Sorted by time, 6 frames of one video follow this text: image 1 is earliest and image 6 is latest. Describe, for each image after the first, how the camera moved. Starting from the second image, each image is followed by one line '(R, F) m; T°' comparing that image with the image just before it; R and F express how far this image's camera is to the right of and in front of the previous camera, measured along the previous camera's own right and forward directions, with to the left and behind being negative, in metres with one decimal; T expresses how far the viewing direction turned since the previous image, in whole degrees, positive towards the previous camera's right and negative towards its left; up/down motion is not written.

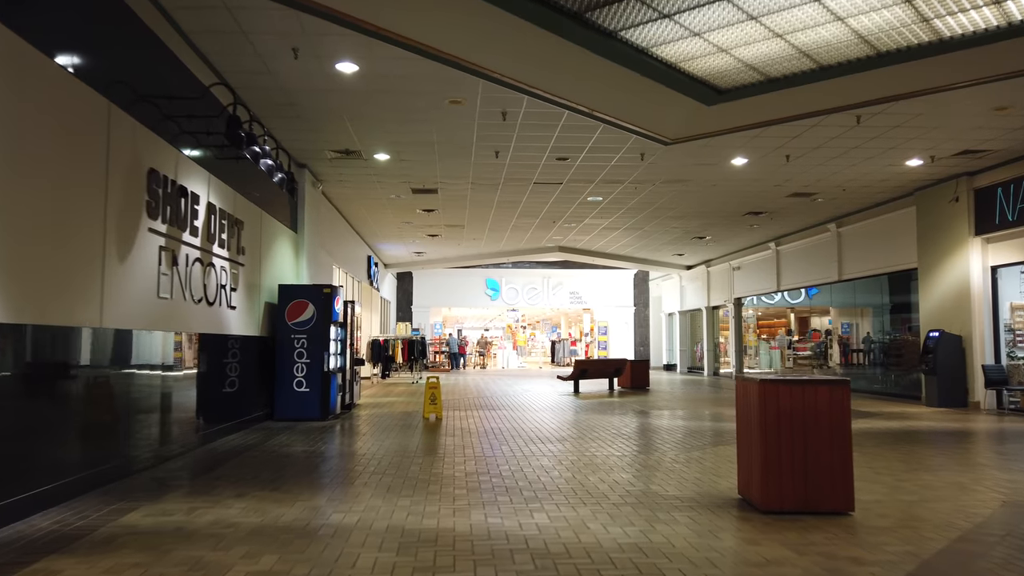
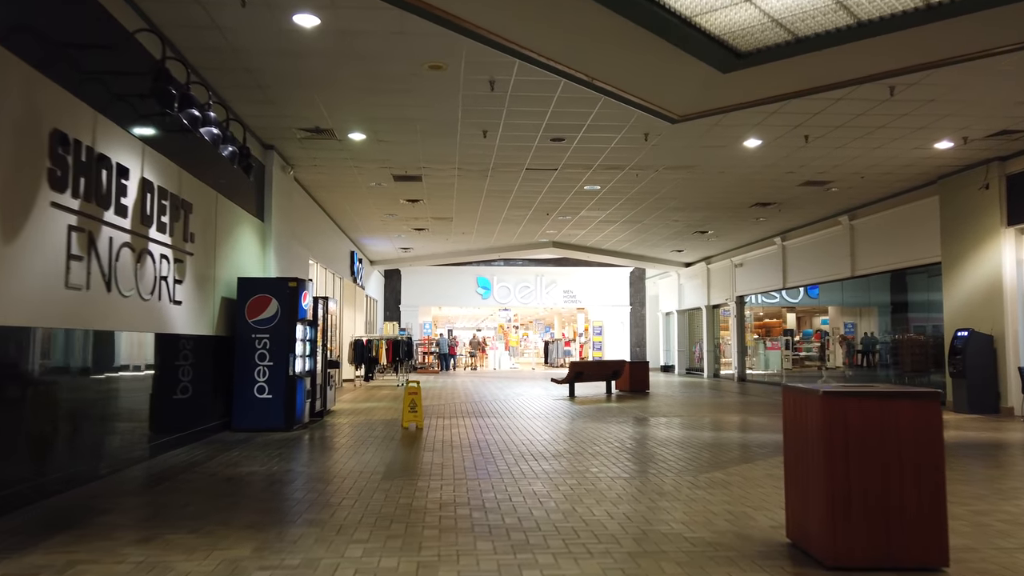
(0.0, +1.1) m; +1°
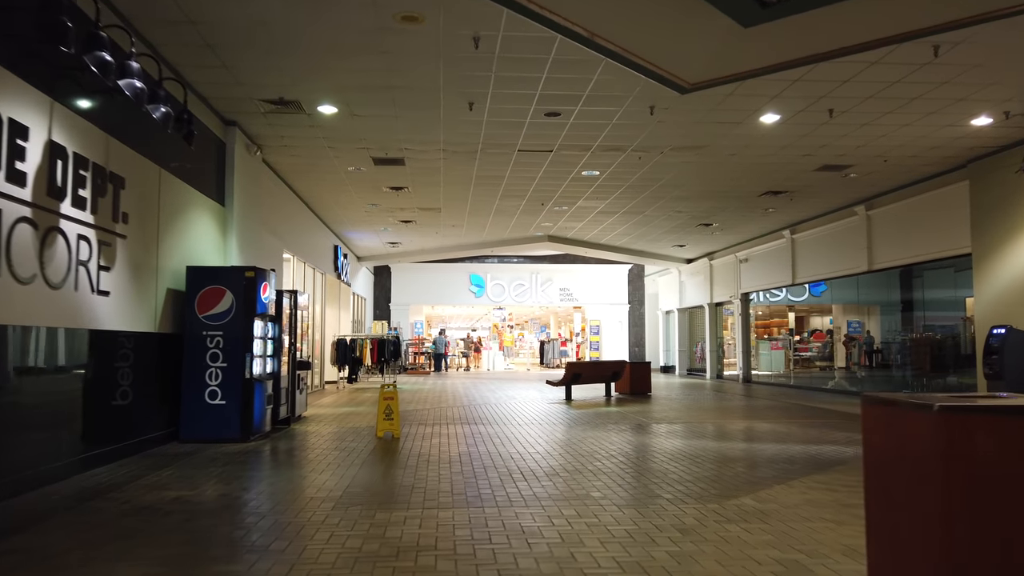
(+0.1, +1.0) m; 0°
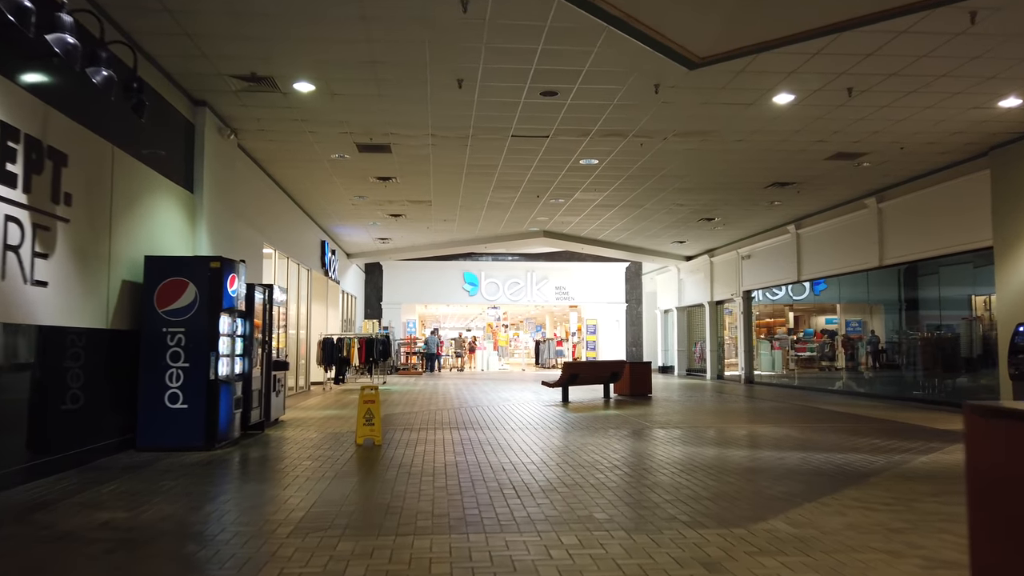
(0.0, +0.7) m; 0°
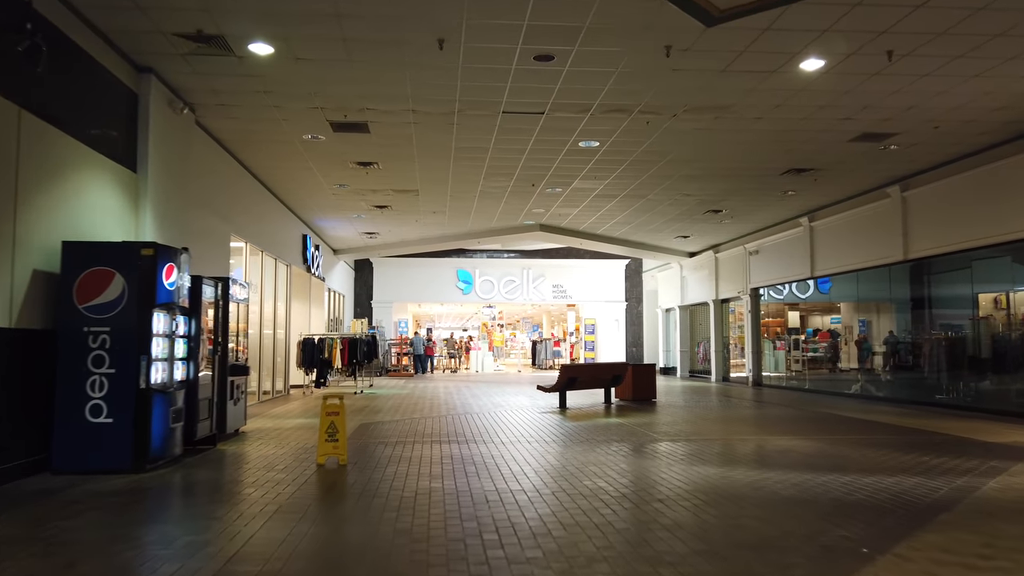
(+0.1, +1.1) m; 0°
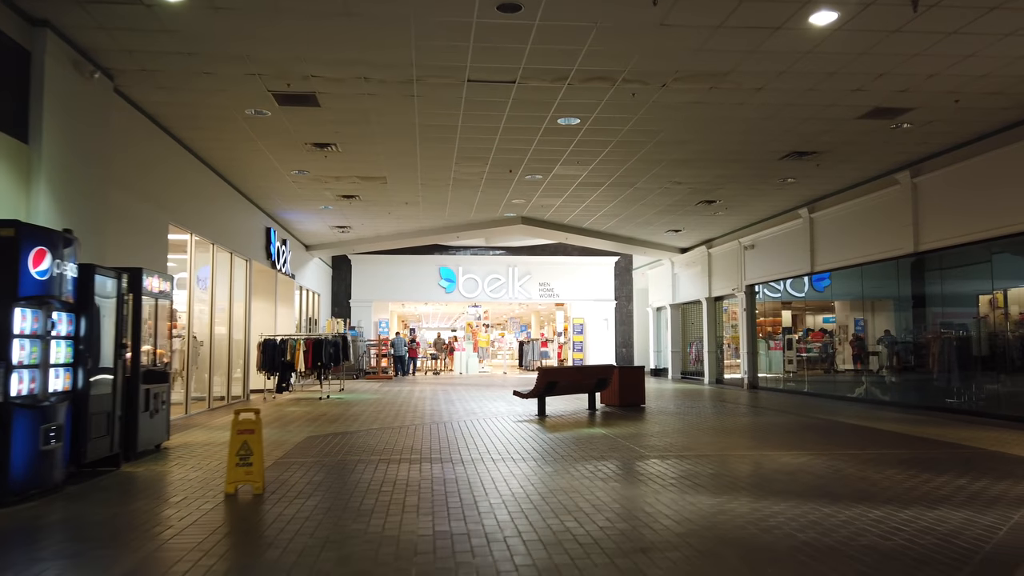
(+0.3, +1.1) m; +1°
